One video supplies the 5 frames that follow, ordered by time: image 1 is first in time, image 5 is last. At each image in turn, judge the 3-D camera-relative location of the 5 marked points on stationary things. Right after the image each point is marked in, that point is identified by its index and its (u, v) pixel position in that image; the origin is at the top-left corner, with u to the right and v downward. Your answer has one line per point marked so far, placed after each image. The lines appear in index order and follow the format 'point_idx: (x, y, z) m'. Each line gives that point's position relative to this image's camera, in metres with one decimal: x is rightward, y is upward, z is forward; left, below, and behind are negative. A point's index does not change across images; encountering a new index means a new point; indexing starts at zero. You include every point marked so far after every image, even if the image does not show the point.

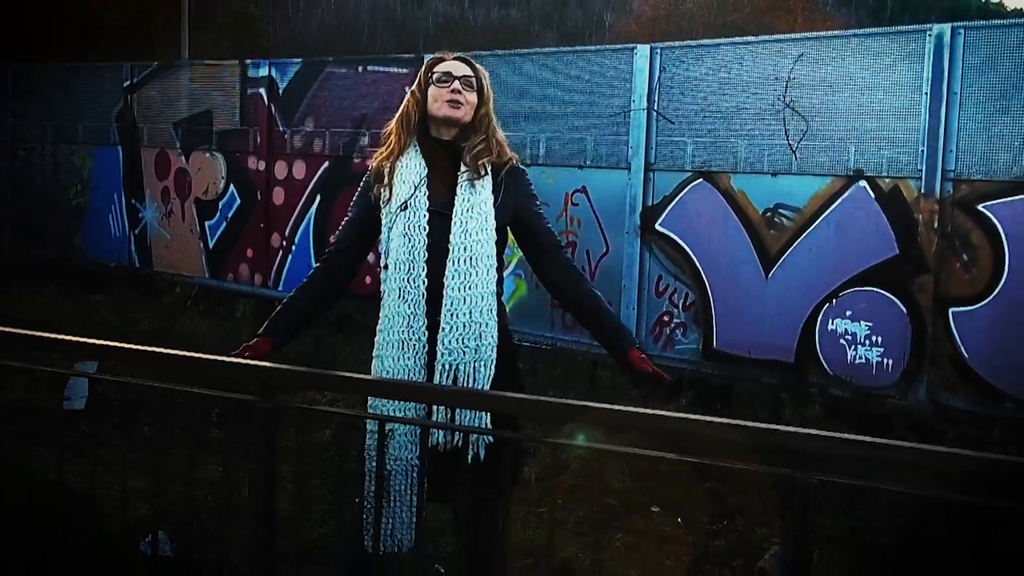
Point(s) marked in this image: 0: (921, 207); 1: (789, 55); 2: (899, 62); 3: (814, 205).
0: (+2.8, +0.6, +7.0) m
1: (+2.1, +1.7, +7.6) m
2: (+2.7, +1.6, +7.1) m
3: (+2.2, +0.6, +7.5) m
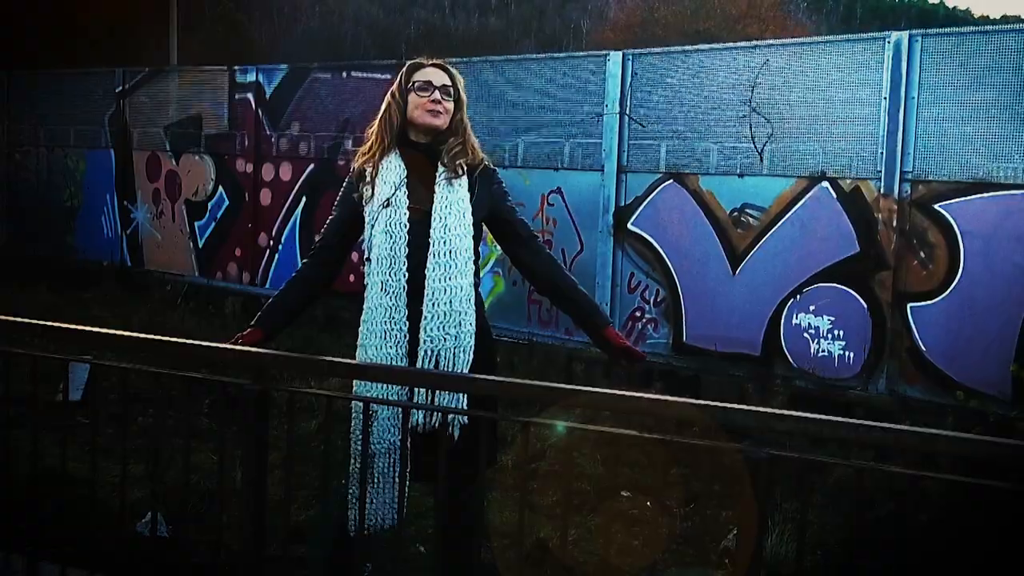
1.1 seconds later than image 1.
0: (+2.6, +0.6, +7.3) m
1: (+1.9, +1.8, +7.9) m
2: (+2.6, +1.6, +7.4) m
3: (+2.0, +0.6, +7.8) m
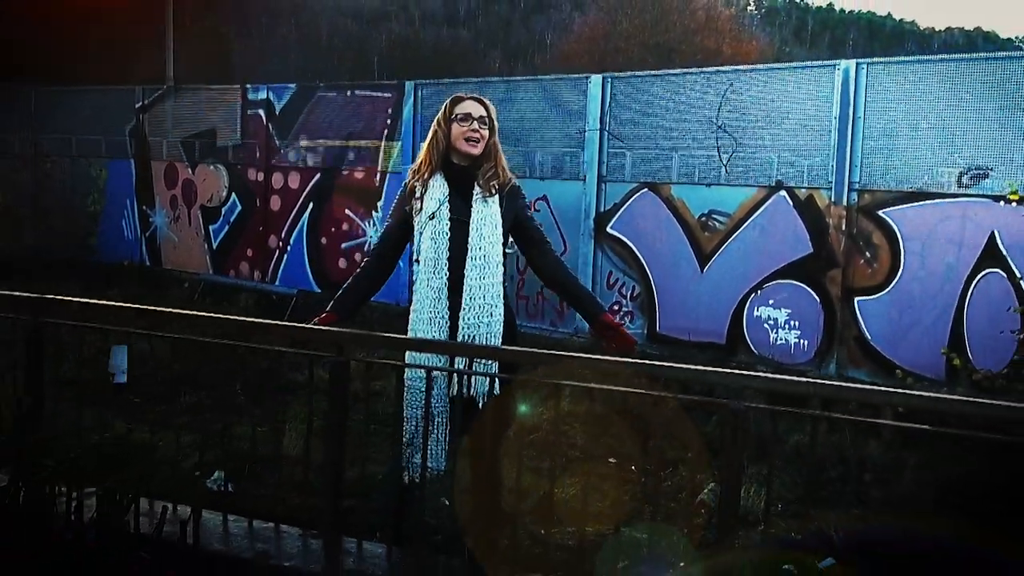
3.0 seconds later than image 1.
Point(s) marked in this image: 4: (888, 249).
0: (+2.6, +0.6, +8.2) m
1: (+1.8, +1.8, +8.7) m
2: (+2.5, +1.6, +8.3) m
3: (+1.9, +0.6, +8.6) m
4: (+2.9, +0.3, +7.9) m
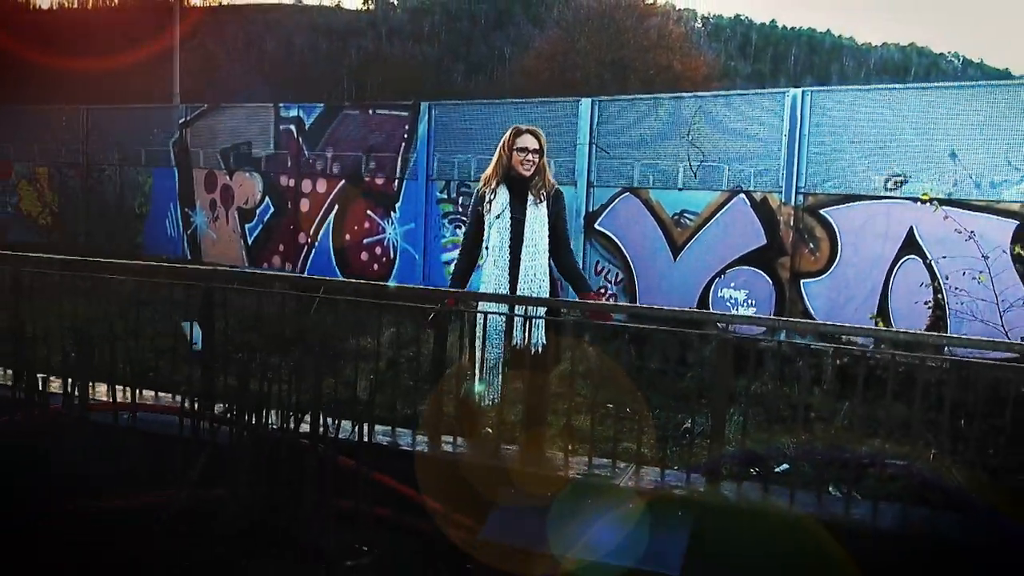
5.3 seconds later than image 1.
0: (+2.5, +0.7, +9.6) m
1: (+1.7, +1.9, +10.2) m
2: (+2.4, +1.7, +9.7) m
3: (+1.9, +0.7, +10.0) m
4: (+2.9, +0.4, +9.4) m
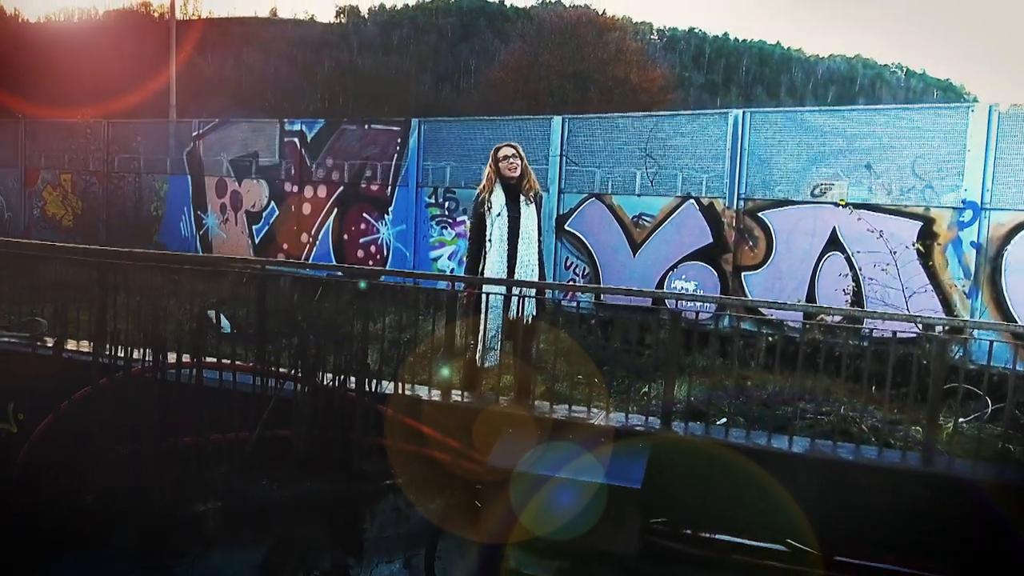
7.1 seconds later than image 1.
0: (+2.3, +0.8, +11.0) m
1: (+1.5, +1.9, +11.5) m
2: (+2.2, +1.8, +11.1) m
3: (+1.6, +0.8, +11.3) m
4: (+2.7, +0.5, +10.8) m
